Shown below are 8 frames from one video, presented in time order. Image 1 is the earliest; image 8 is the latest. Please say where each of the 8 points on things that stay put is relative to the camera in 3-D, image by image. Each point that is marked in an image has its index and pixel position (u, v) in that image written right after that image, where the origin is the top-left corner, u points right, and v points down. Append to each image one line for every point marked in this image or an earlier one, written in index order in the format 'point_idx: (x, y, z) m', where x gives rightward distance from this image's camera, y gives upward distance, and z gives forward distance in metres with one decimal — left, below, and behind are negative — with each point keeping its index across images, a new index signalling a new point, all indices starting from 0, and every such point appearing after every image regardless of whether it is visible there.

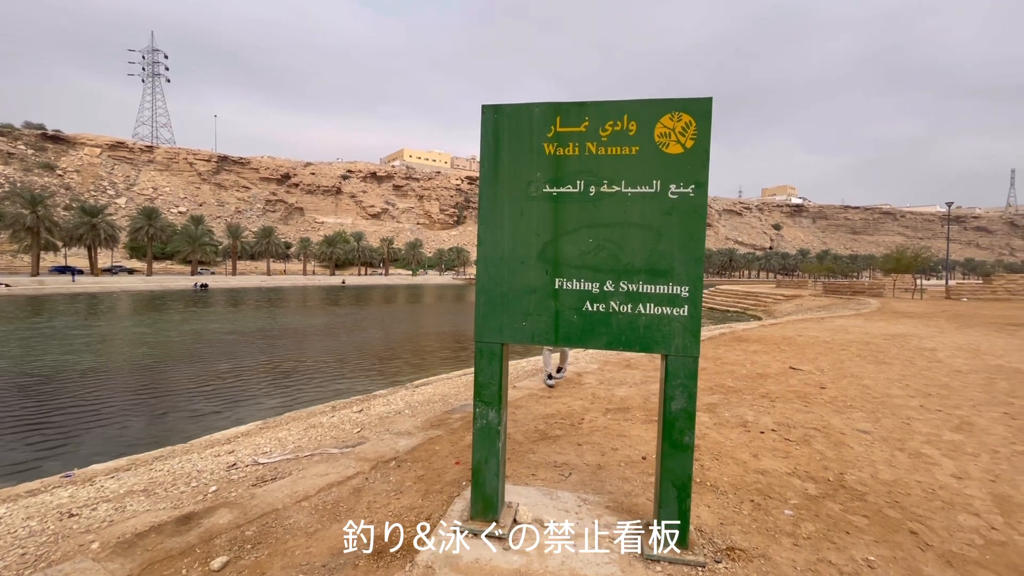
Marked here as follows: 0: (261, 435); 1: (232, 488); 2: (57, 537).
0: (-4.0, -2.3, +7.6) m
1: (-2.5, -1.8, +4.3) m
2: (-3.4, -1.8, +3.5) m
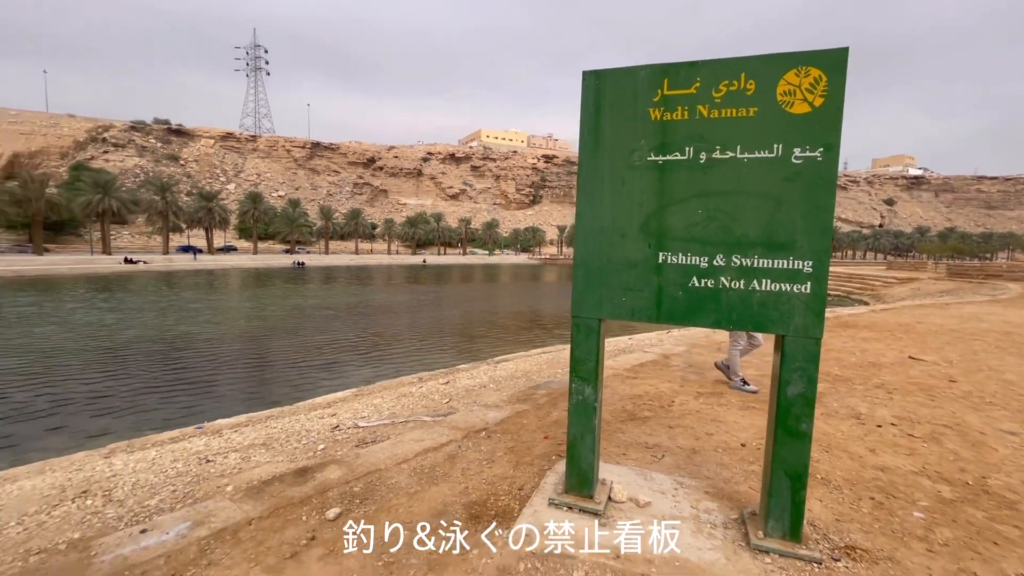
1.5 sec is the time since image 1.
0: (-2.6, -1.9, +8.2) m
1: (-1.7, -1.5, +4.6) m
2: (-2.7, -1.6, +4.0) m
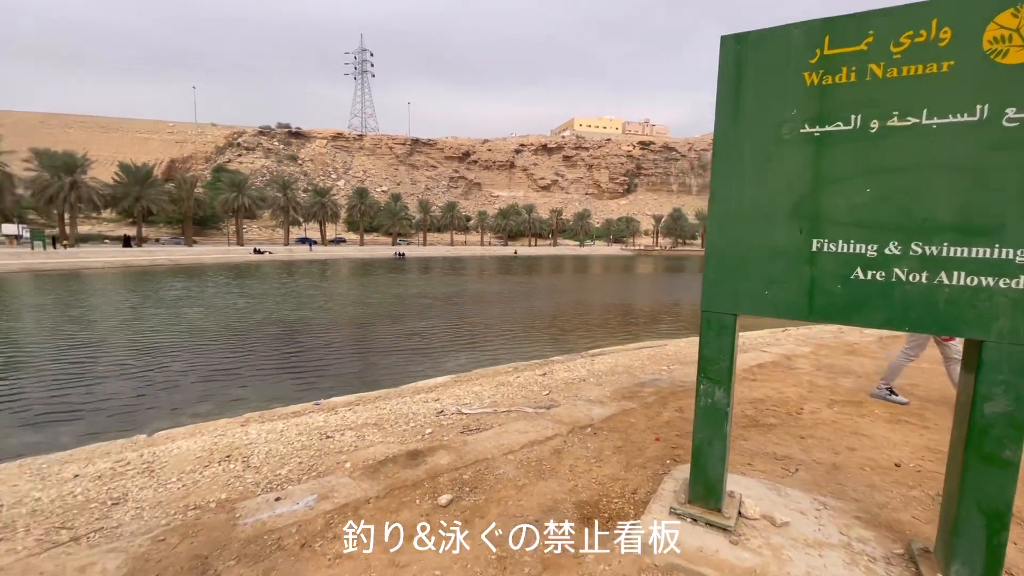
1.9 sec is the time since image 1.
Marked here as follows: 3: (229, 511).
0: (-0.9, -1.7, +8.4) m
1: (-0.7, -1.4, +4.7) m
2: (-1.7, -1.5, +4.3) m
3: (-1.9, -1.5, +3.2) m
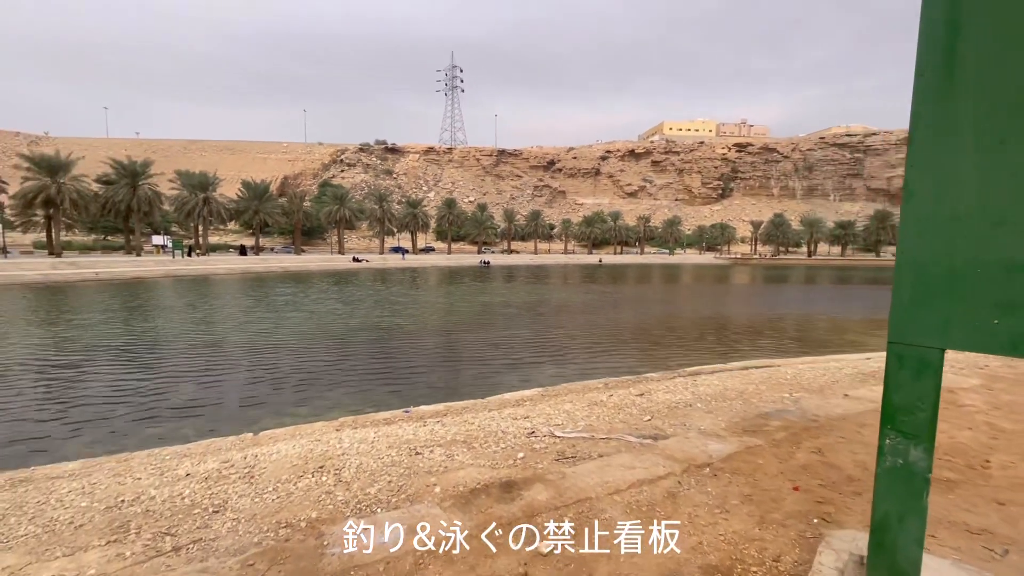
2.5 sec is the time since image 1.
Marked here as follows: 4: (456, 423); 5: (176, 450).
0: (+0.6, -1.9, +8.0) m
1: (+0.2, -1.5, +4.3) m
2: (-0.9, -1.6, +4.1) m
3: (-1.2, -1.6, +3.0) m
4: (-0.8, -1.9, +6.7) m
5: (-4.5, -2.2, +6.4) m
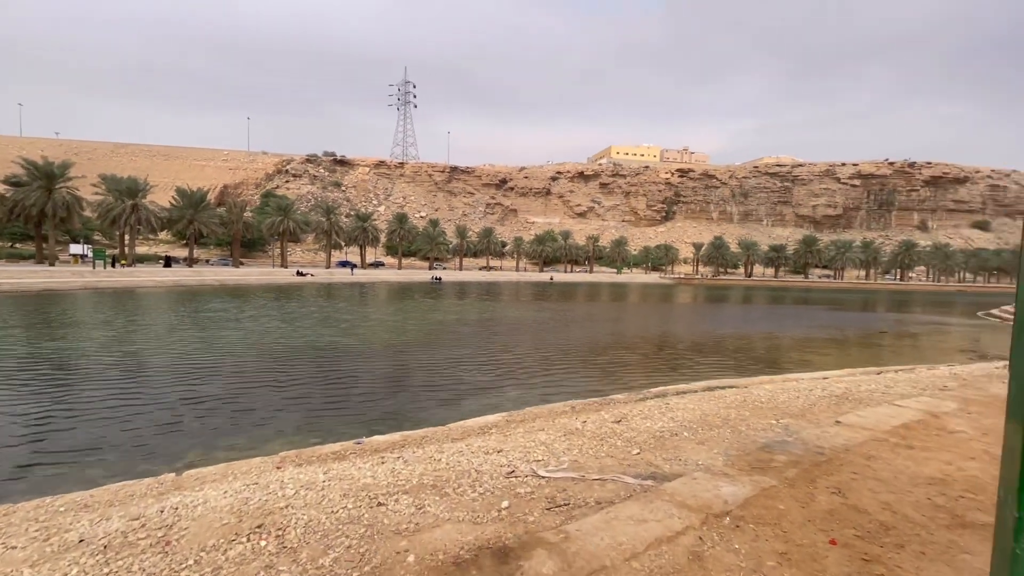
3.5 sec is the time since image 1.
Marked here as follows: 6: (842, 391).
0: (+0.1, -2.2, +7.4) m
1: (+0.1, -1.7, +3.7) m
2: (-1.0, -1.7, +3.4) m
3: (-1.2, -1.7, +2.3) m
4: (-1.2, -2.1, +5.9) m
5: (-4.8, -2.3, +5.2) m
6: (+5.8, -1.8, +8.5) m
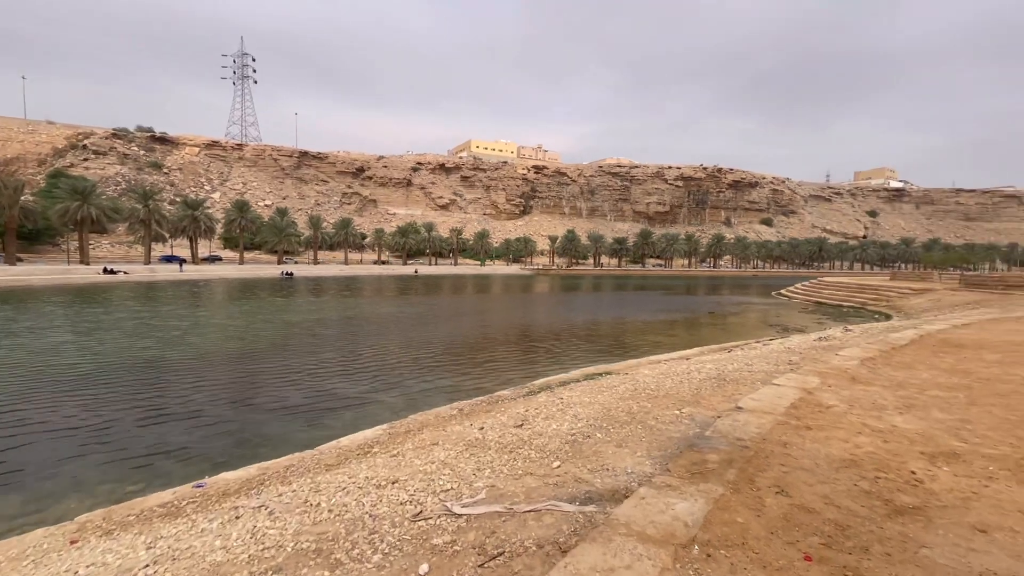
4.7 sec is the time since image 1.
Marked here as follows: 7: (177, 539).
0: (-1.4, -2.2, +6.4) m
1: (-0.4, -1.7, +2.8) m
2: (-1.3, -1.7, +2.3) m
3: (-1.2, -1.7, +1.1) m
4: (-2.2, -2.1, +4.6) m
5: (-5.5, -2.4, +2.9) m
6: (+3.8, -1.6, +9.1) m
7: (-2.9, -2.1, +4.1) m
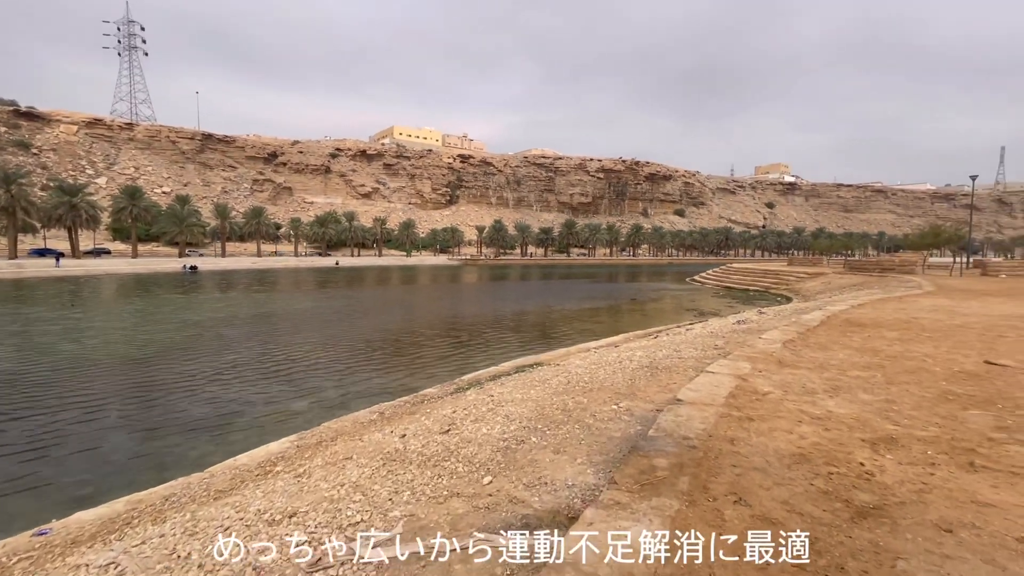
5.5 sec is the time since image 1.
0: (-2.3, -2.1, +5.5) m
1: (-0.7, -1.6, +2.1) m
2: (-1.6, -1.7, +1.4) m
3: (-1.3, -1.7, +0.3) m
4: (-2.8, -2.0, +3.6) m
5: (-5.8, -2.5, +1.5) m
6: (+2.5, -1.3, +8.9) m
7: (-3.4, -2.1, +3.0) m
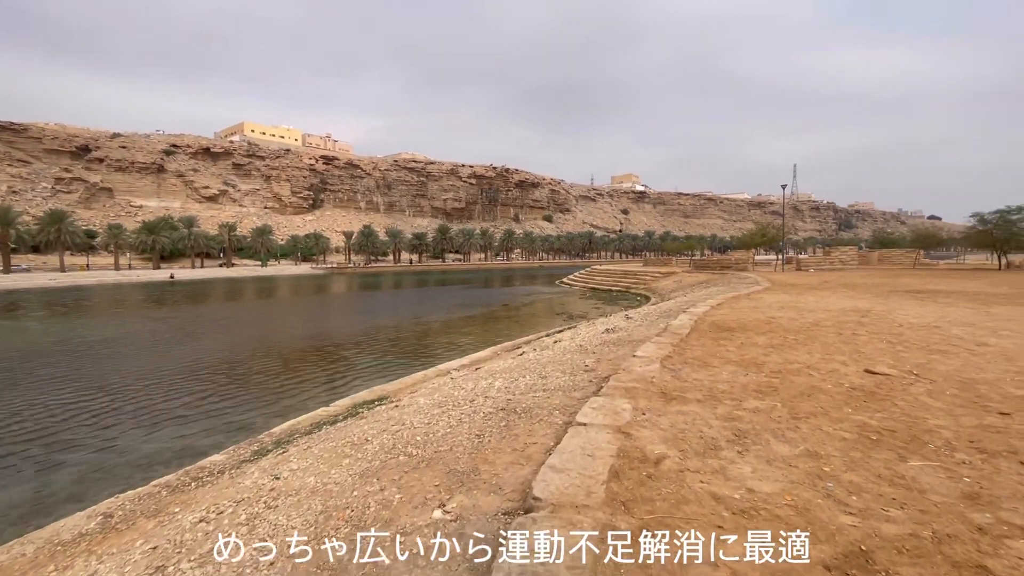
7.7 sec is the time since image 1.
0: (-3.8, -2.4, +2.4) m
1: (-1.5, -1.8, -0.4) m
2: (-2.2, -2.0, -1.3) m
3: (-1.6, -1.9, -2.4) m
4: (-3.8, -2.4, +0.5) m
5: (-6.2, -2.9, -2.3) m
6: (-0.2, -1.5, +6.9) m
7: (-4.3, -2.5, -0.2) m
